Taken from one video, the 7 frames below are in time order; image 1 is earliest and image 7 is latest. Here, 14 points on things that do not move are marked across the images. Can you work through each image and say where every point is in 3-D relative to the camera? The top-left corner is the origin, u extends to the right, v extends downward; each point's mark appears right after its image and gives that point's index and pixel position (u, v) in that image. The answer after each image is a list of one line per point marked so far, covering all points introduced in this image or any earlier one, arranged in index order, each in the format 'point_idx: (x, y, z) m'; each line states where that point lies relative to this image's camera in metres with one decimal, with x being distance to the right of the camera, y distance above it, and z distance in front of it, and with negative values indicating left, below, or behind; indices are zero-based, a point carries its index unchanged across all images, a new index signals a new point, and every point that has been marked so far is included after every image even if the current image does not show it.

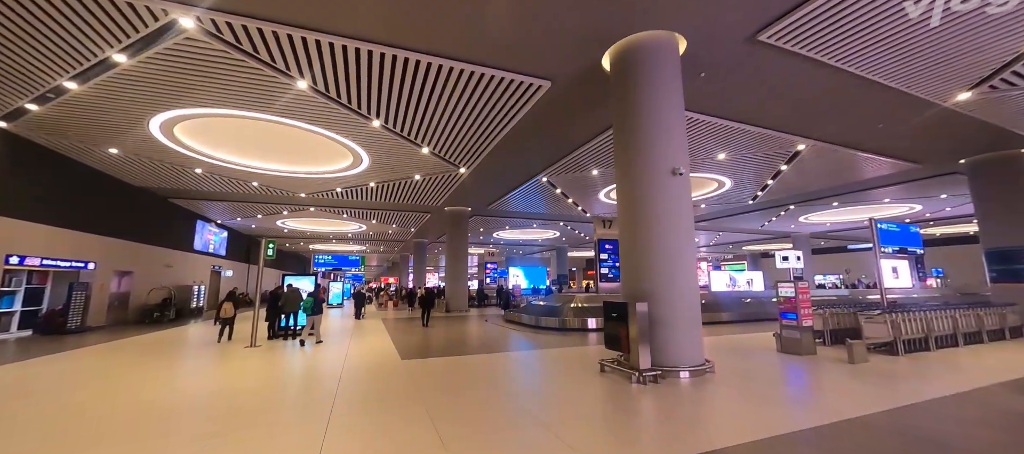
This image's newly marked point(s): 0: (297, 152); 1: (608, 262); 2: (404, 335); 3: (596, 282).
0: (-5.1, +1.9, +9.0) m
1: (+2.9, -1.1, +11.4) m
2: (-3.0, -3.0, +10.4) m
3: (+2.5, -1.6, +11.2) m
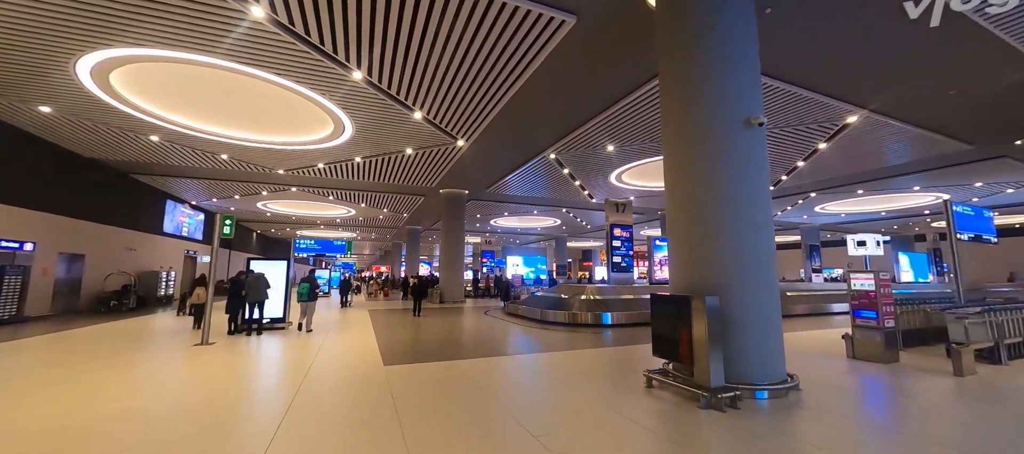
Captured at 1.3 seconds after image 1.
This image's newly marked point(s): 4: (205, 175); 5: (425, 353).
0: (-5.0, +2.3, +7.7) m
1: (+3.0, -0.6, +10.2) m
2: (-3.0, -2.5, +9.2) m
3: (+2.6, -1.2, +10.1) m
4: (-9.8, +1.7, +12.0) m
5: (-1.6, -2.3, +6.8) m
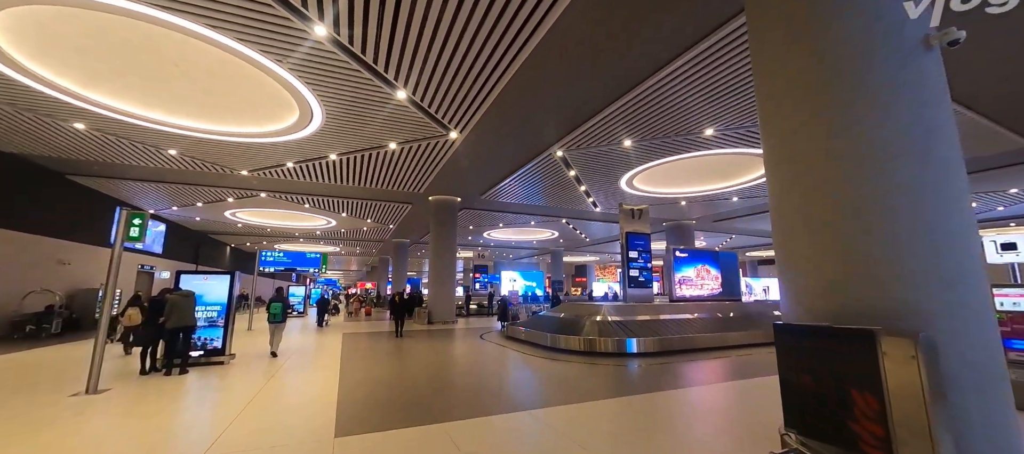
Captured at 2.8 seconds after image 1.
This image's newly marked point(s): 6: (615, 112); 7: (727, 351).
0: (-4.9, +2.3, +6.2) m
1: (+3.0, -0.8, +8.9) m
2: (-2.9, -2.7, +7.6) m
3: (+2.6, -1.4, +8.7) m
4: (-9.8, +1.4, +10.4) m
5: (-1.5, -2.3, +5.2) m
6: (+2.0, +2.2, +7.2) m
7: (+4.3, -2.5, +7.4) m
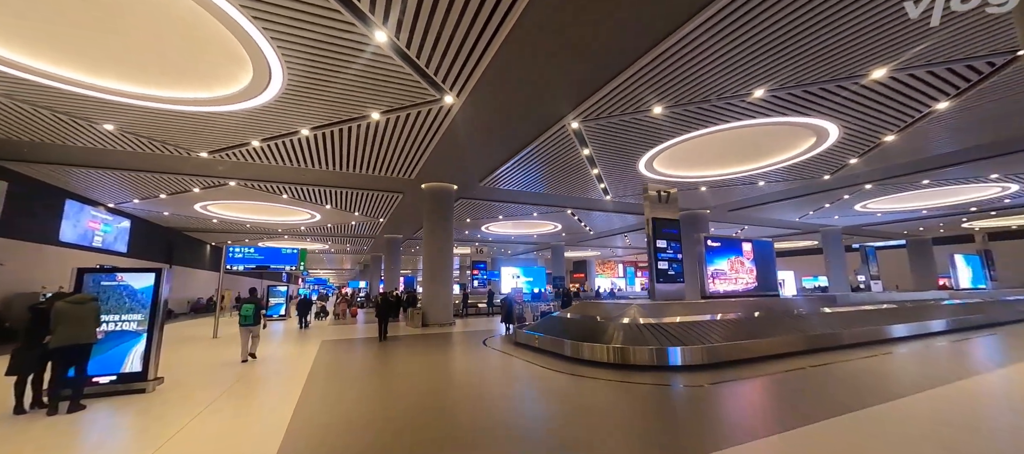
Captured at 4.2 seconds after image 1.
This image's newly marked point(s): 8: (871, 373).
0: (-4.8, +2.4, +4.8) m
1: (+3.2, -0.5, +7.6) m
2: (-2.7, -2.5, +6.3) m
3: (+2.7, -1.1, +7.4) m
4: (-9.7, +1.6, +9.0) m
5: (-1.3, -2.1, +3.9) m
6: (+2.1, +2.5, +5.9) m
7: (+4.5, -2.1, +6.1) m
8: (+5.3, -2.1, +5.5) m
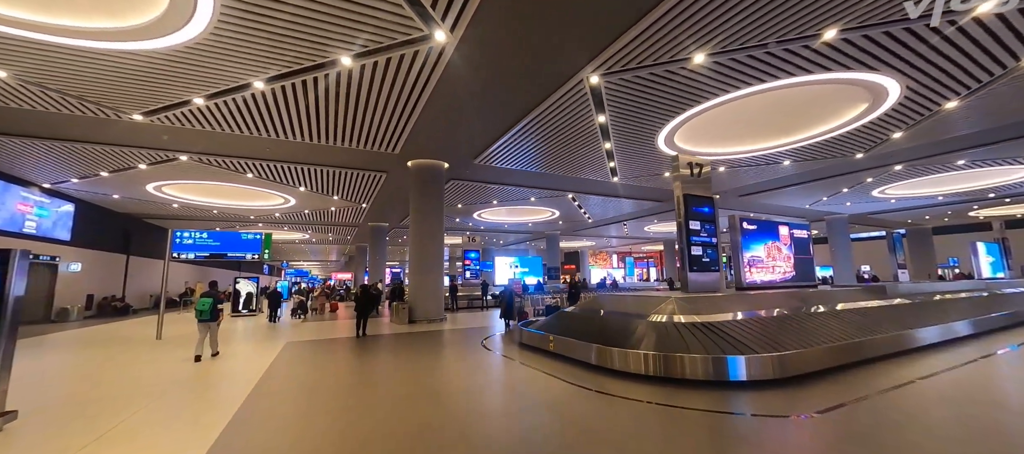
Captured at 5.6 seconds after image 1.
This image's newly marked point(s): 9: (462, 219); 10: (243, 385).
0: (-4.6, +2.7, +3.3) m
1: (+3.2, -0.2, +6.4) m
2: (-2.6, -2.1, +4.9) m
3: (+2.8, -0.7, +6.2) m
4: (-9.7, +2.0, +7.4) m
5: (-1.1, -1.8, +2.6) m
6: (+2.2, +2.8, +4.6) m
7: (+4.6, -1.8, +5.0) m
8: (+5.4, -1.8, +4.4) m
9: (-2.5, +0.4, +19.0) m
10: (-3.9, -2.3, +5.4) m
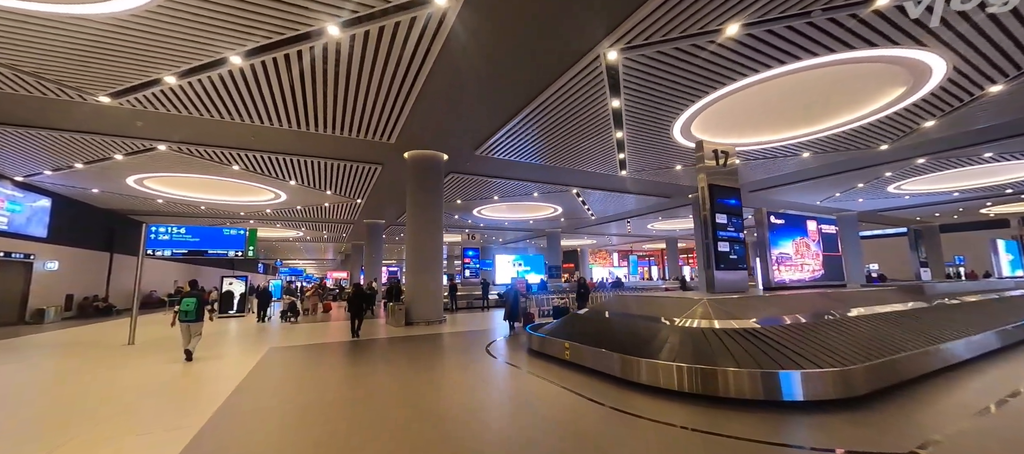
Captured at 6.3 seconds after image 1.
0: (-4.5, +2.8, +2.7) m
1: (+3.3, -0.1, +5.8) m
2: (-2.5, -2.0, +4.3) m
3: (+2.9, -0.6, +5.6) m
4: (-9.5, +2.1, +6.7) m
5: (-1.0, -1.7, +2.0) m
6: (+2.4, +2.9, +4.0) m
7: (+4.7, -1.7, +4.4) m
8: (+5.6, -1.7, +3.9) m
9: (-2.5, +0.5, +18.4) m
10: (-3.7, -2.2, +4.8) m
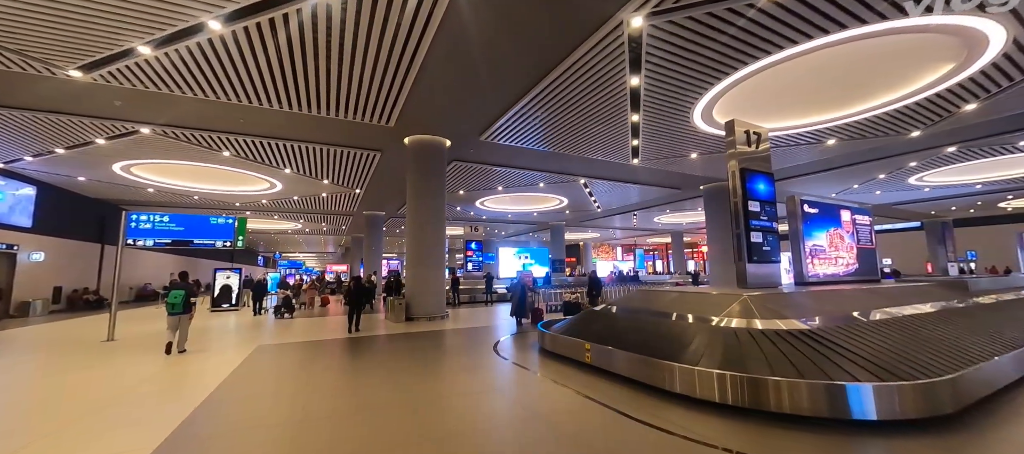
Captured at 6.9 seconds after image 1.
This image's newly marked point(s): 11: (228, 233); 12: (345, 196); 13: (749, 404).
0: (-4.3, +3.0, +2.1) m
1: (+3.5, +0.1, +5.3) m
2: (-2.4, -1.9, +3.8) m
3: (+3.1, -0.5, +5.1) m
4: (-9.4, +2.3, +6.1) m
5: (-0.8, -1.6, +1.5) m
6: (+2.5, +3.0, +3.4) m
7: (+4.8, -1.6, +3.9) m
8: (+5.7, -1.6, +3.4) m
9: (-2.3, +0.9, +17.8) m
10: (-3.6, -2.0, +4.3) m
11: (-7.2, -0.2, +9.8) m
12: (-6.7, +1.2, +15.1) m
13: (+2.0, -1.5, +3.2) m
